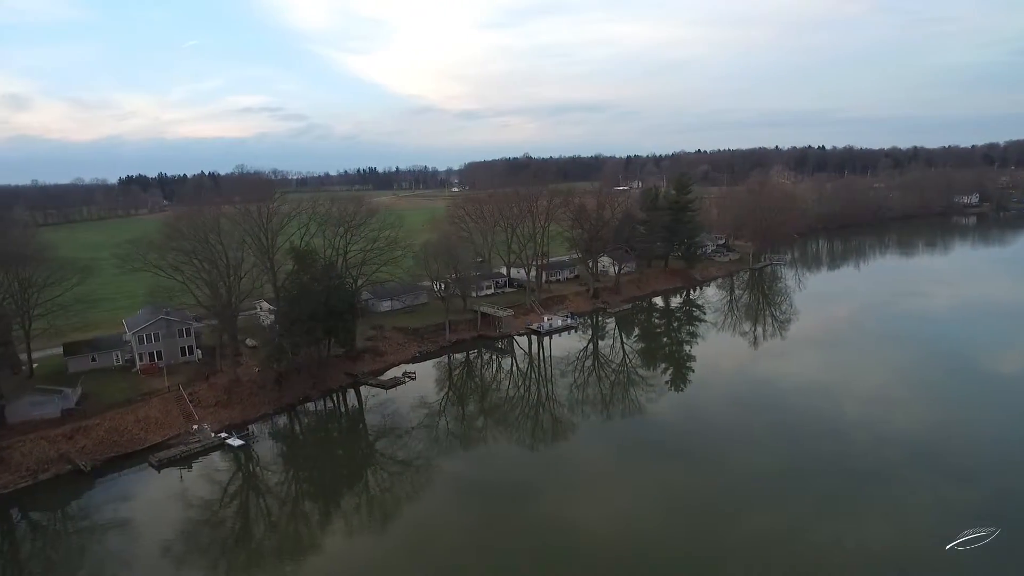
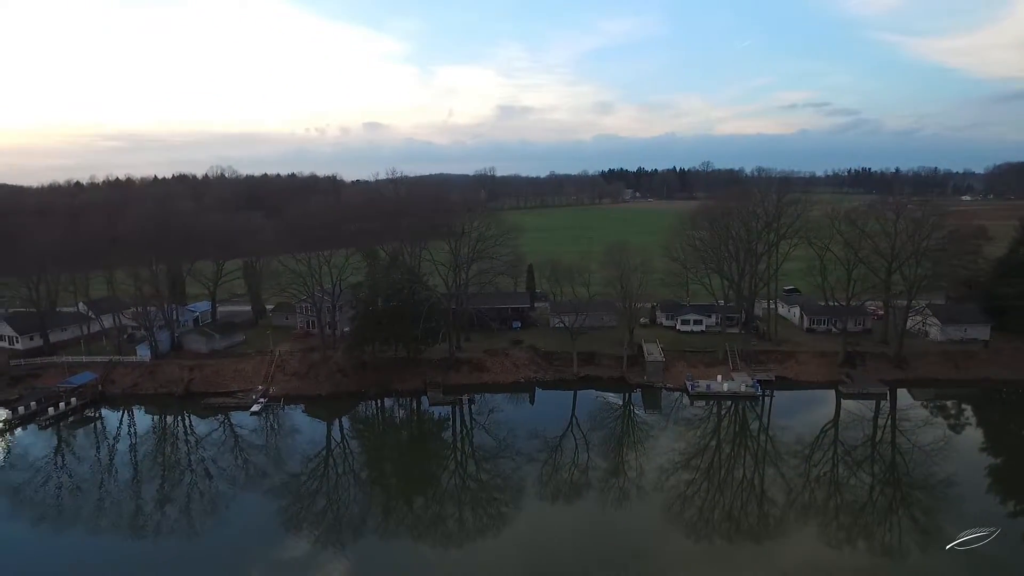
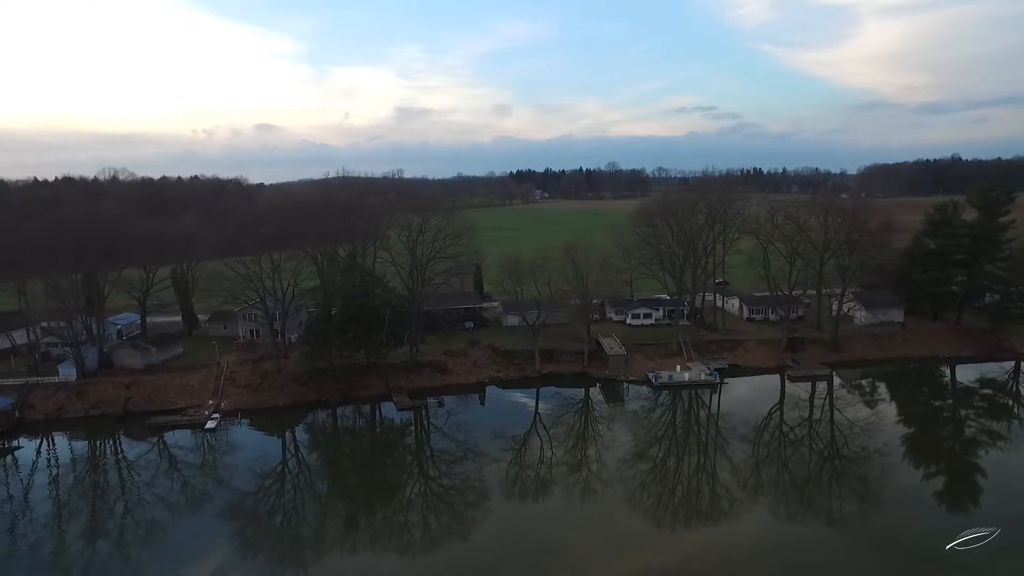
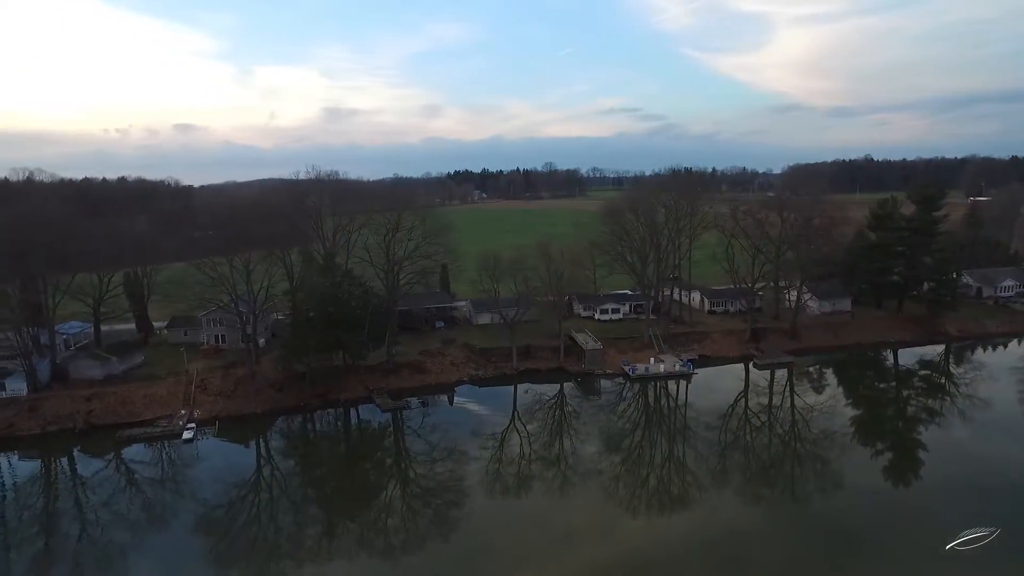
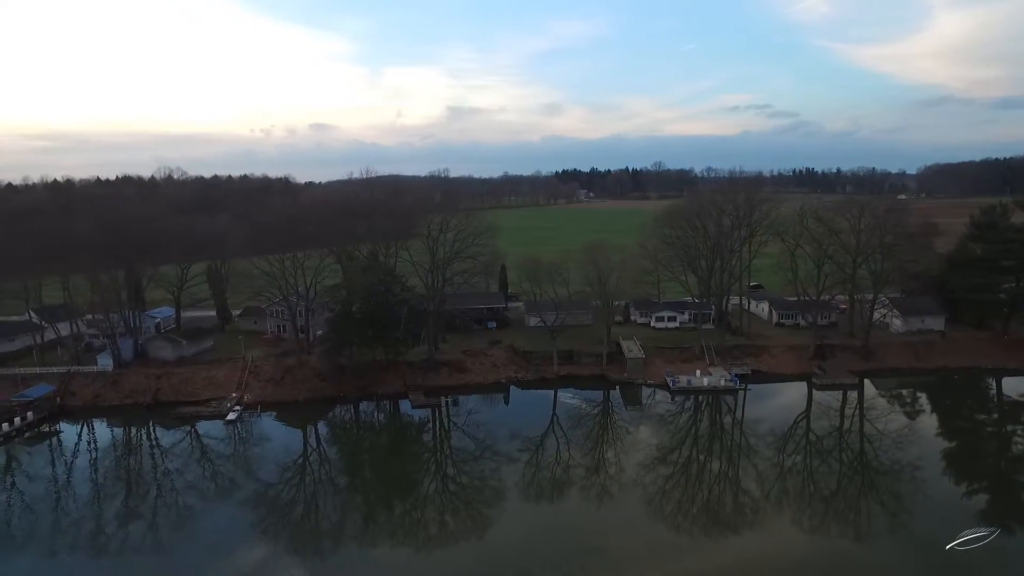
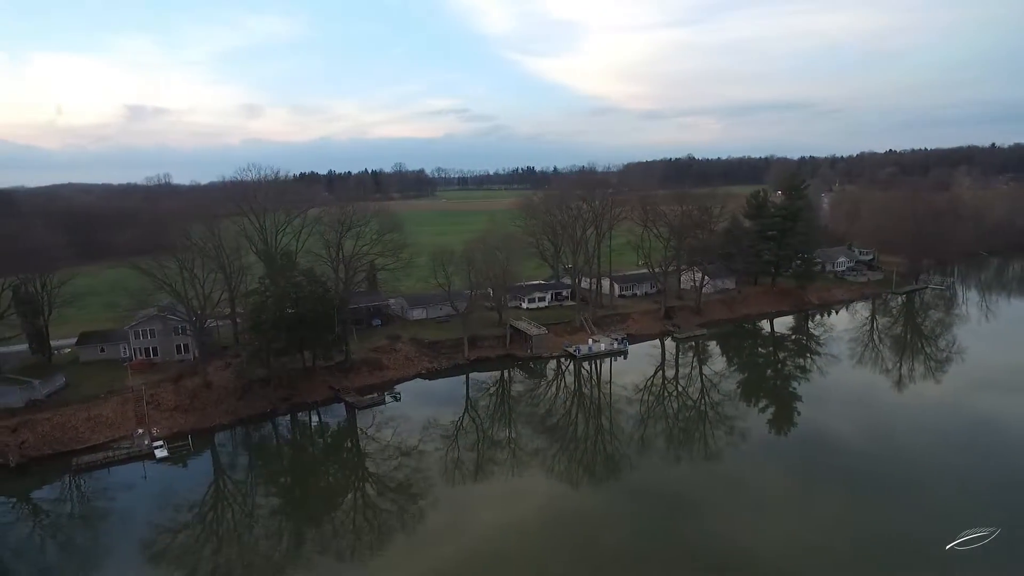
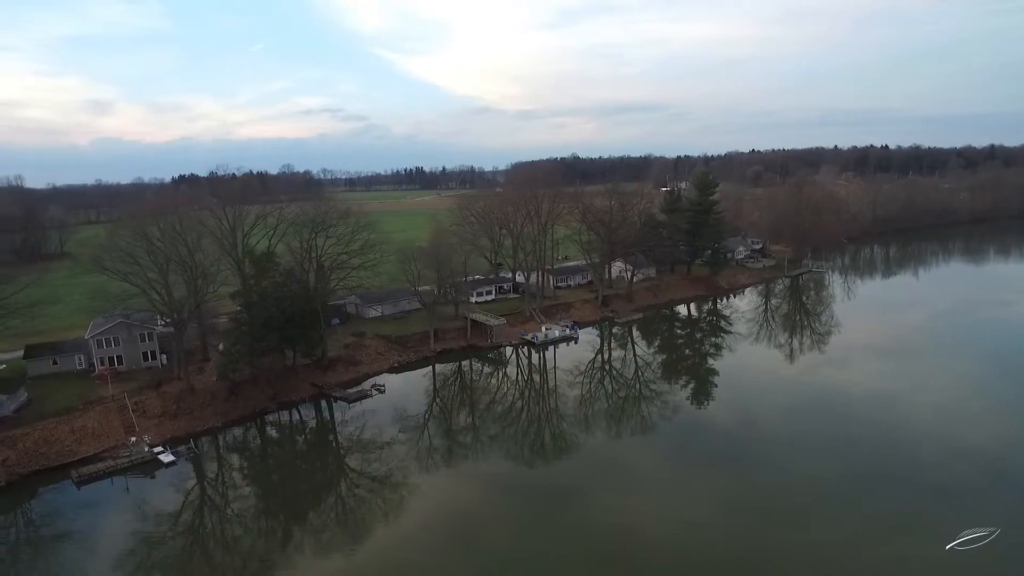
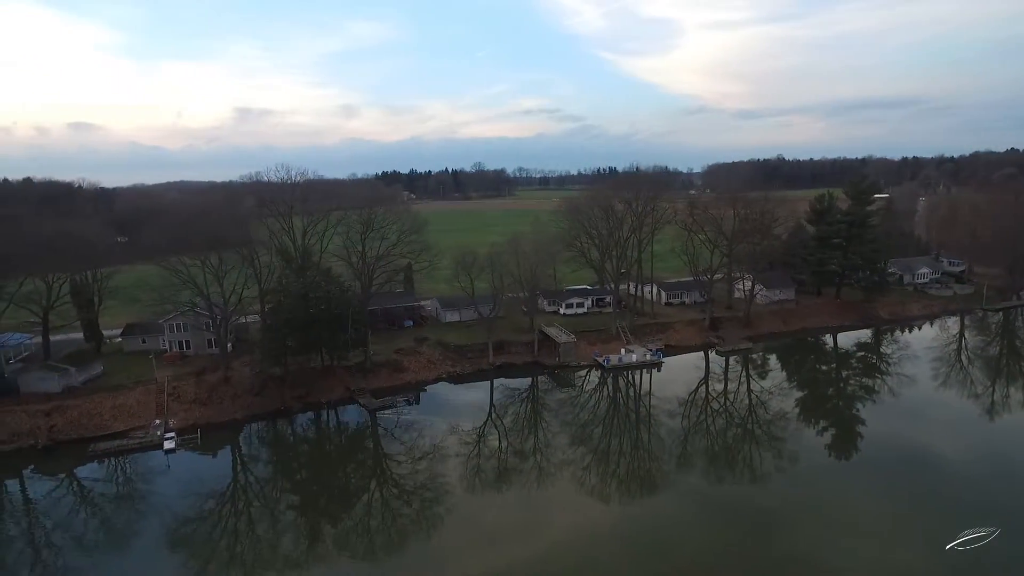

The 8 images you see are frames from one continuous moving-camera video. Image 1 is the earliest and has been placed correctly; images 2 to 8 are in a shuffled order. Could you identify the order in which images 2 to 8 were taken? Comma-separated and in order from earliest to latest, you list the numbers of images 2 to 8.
7, 6, 8, 4, 3, 5, 2
